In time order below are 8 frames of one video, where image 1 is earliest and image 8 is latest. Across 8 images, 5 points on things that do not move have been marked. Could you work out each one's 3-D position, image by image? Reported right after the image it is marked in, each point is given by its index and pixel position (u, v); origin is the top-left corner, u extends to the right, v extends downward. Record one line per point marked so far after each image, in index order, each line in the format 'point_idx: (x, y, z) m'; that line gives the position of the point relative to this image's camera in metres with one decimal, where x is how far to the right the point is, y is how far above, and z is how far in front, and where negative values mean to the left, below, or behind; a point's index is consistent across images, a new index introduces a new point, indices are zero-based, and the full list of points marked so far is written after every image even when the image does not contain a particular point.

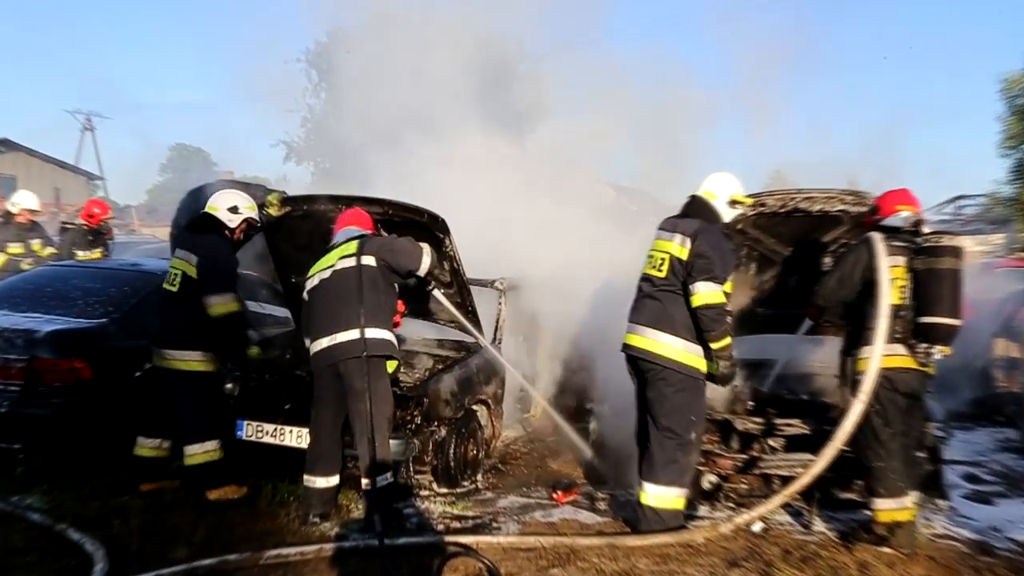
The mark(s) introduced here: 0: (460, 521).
0: (-0.3, -1.5, +4.5) m
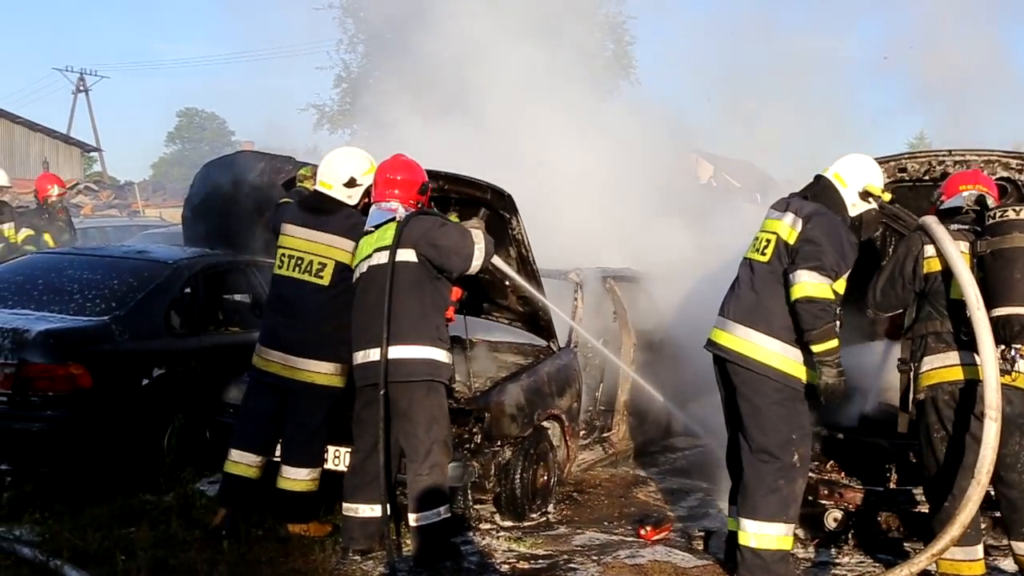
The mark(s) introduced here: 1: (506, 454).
0: (+0.1, -1.4, +3.8) m
1: (0.0, -0.9, +4.0) m
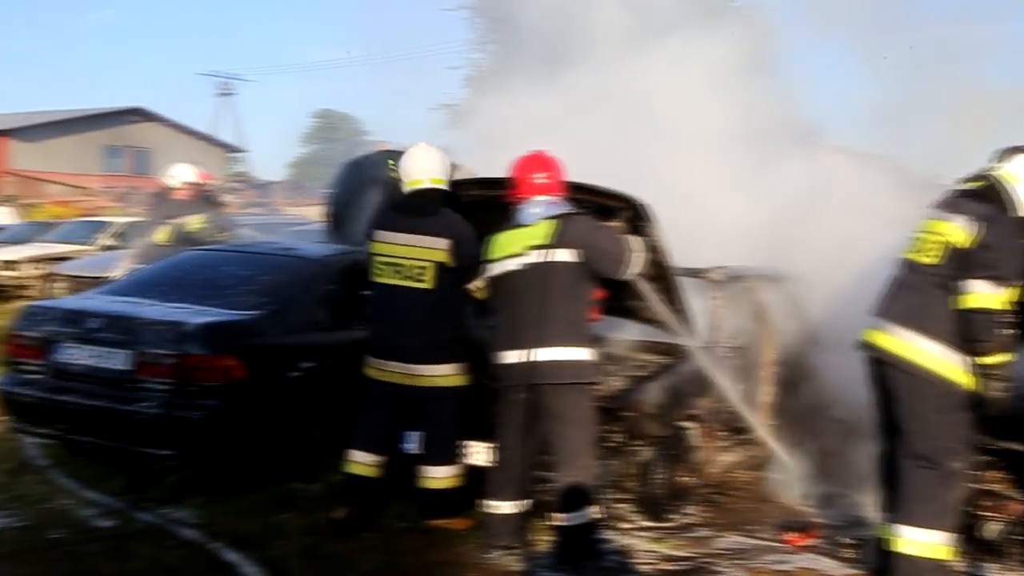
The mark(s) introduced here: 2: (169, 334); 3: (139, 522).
0: (+0.8, -1.4, +3.7) m
1: (+0.7, -0.9, +3.9) m
2: (-1.9, -0.3, +4.0) m
3: (-2.1, -1.3, +4.0) m
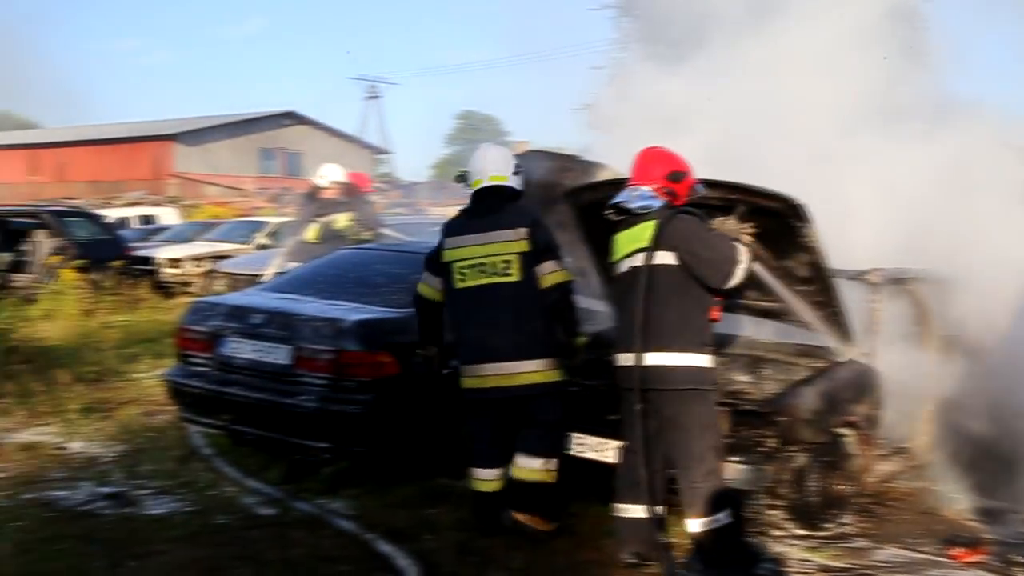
0: (+1.6, -1.4, +3.7) m
1: (+1.5, -0.9, +3.8) m
2: (-1.1, -0.2, +4.1) m
3: (-1.2, -1.3, +4.1) m
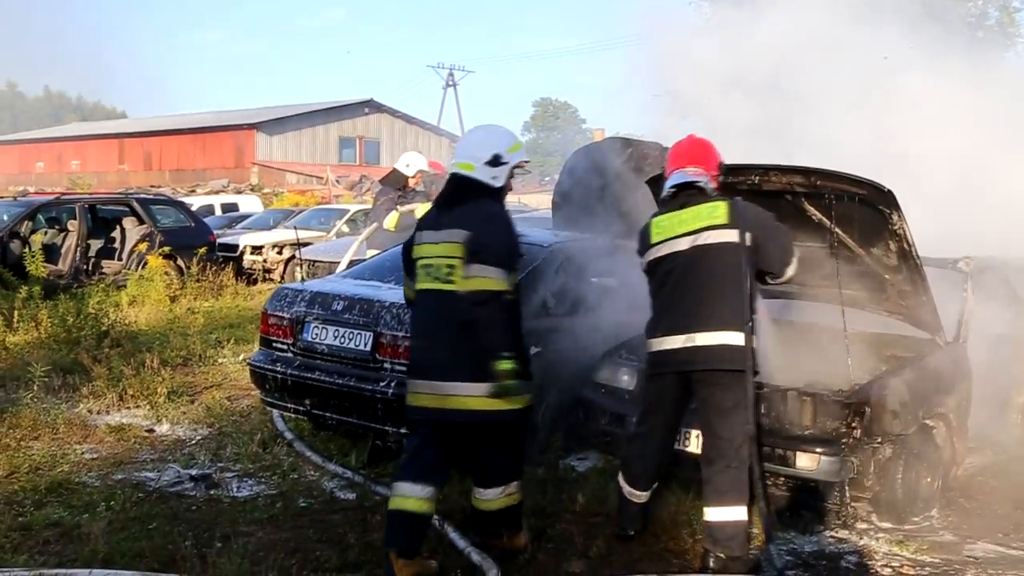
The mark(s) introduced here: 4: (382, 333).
0: (+2.0, -1.4, +3.6) m
1: (+2.0, -0.9, +3.8) m
2: (-0.6, -0.2, +4.2) m
3: (-0.8, -1.2, +4.2) m
4: (-0.7, -0.3, +4.2) m
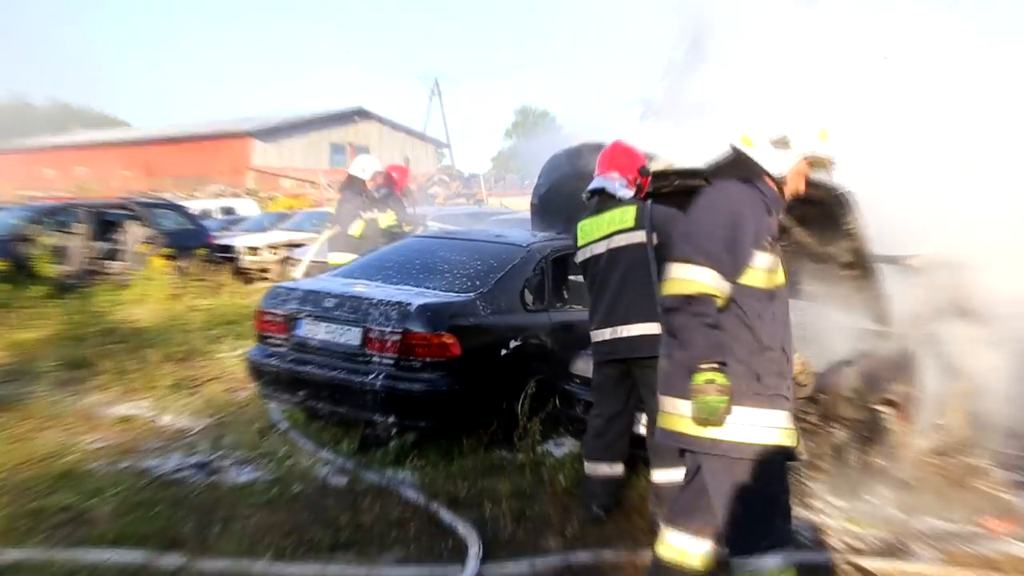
0: (+1.9, -1.4, +3.9) m
1: (+1.9, -0.8, +4.1) m
2: (-0.7, -0.2, +4.5) m
3: (-0.9, -1.2, +4.5) m
4: (-0.9, -0.3, +4.5) m
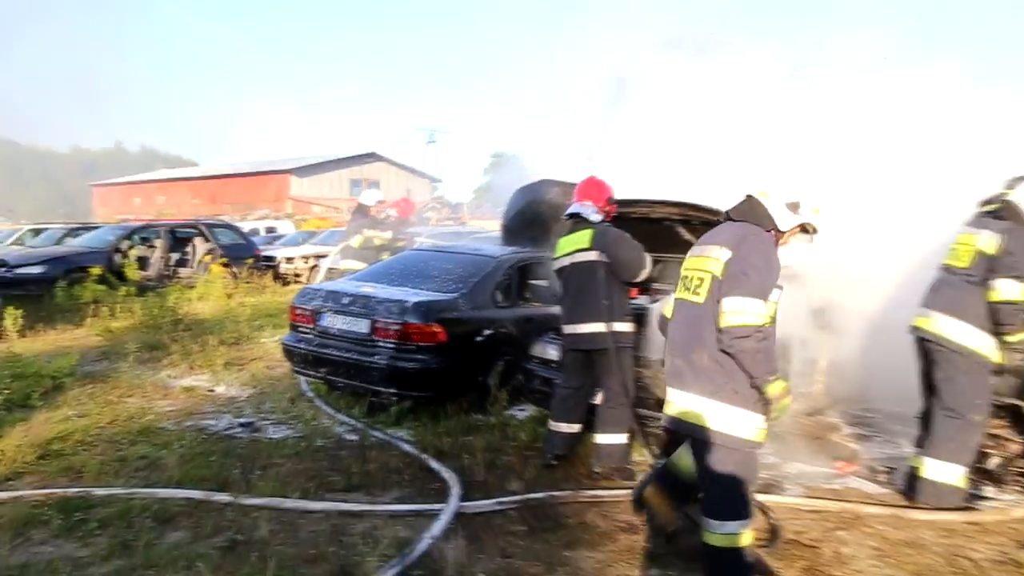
0: (+1.7, -1.4, +5.2) m
1: (+1.6, -0.8, +5.4) m
2: (-0.9, -0.2, +5.9) m
3: (-1.1, -1.2, +5.8) m
4: (-1.1, -0.3, +5.9) m
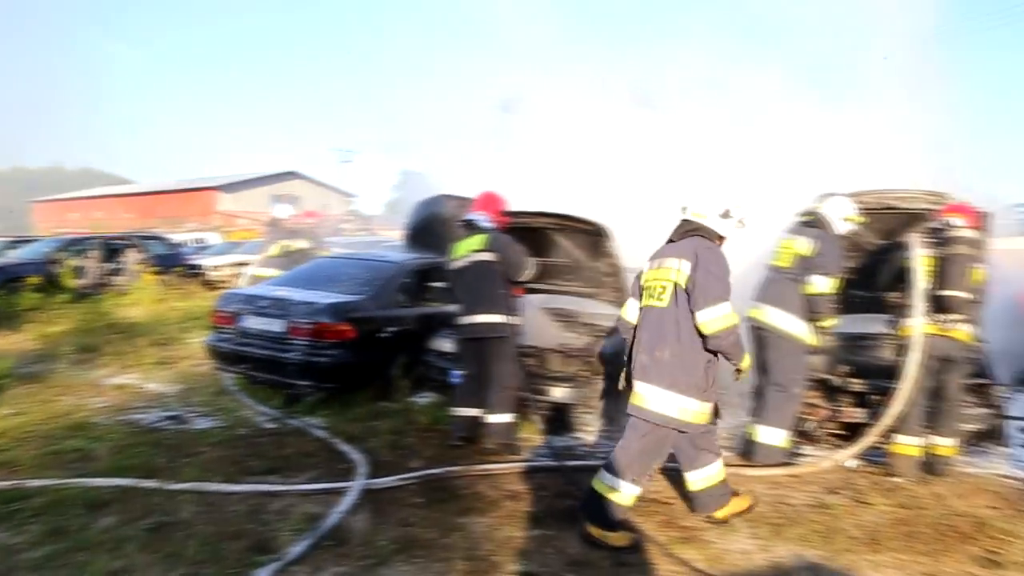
0: (+0.9, -1.3, +6.1) m
1: (+0.8, -0.8, +6.3) m
2: (-1.8, -0.2, +6.6) m
3: (-2.0, -1.2, +6.5) m
4: (-2.0, -0.3, +6.6) m
